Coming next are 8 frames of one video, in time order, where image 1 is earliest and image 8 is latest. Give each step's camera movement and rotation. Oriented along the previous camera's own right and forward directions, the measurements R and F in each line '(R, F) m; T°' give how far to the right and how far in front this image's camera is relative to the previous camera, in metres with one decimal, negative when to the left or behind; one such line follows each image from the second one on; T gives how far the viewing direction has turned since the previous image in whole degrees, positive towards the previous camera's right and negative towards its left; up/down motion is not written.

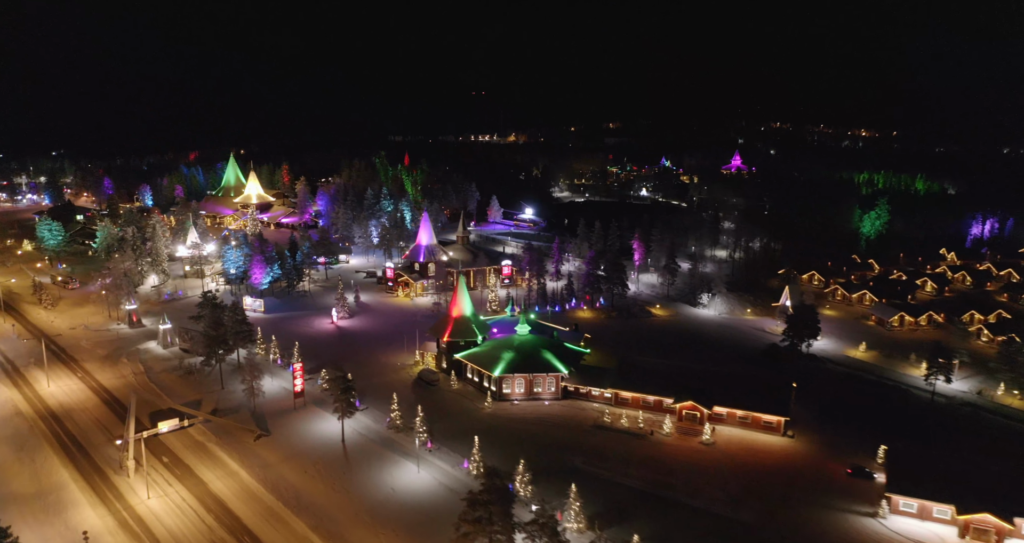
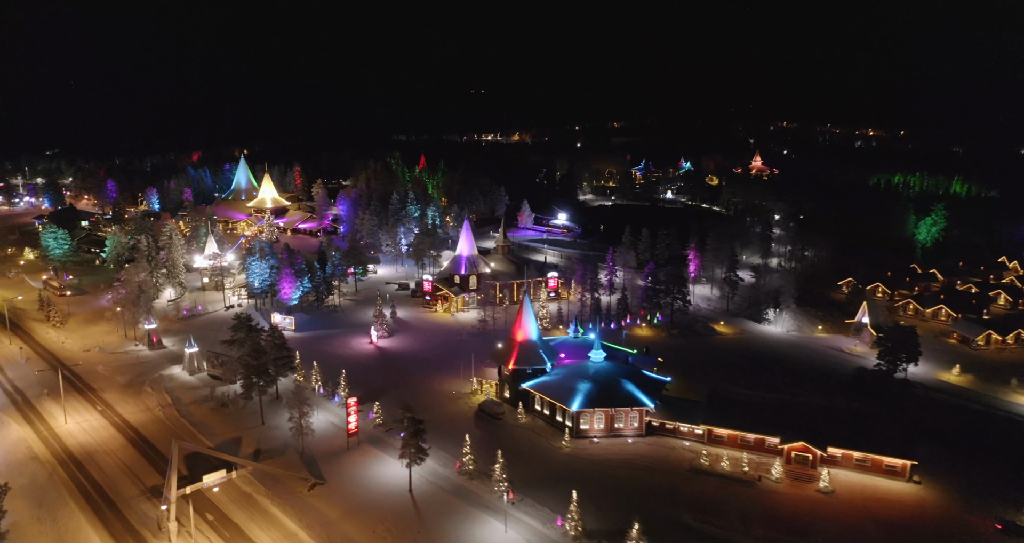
(-4.6, +4.5) m; +1°
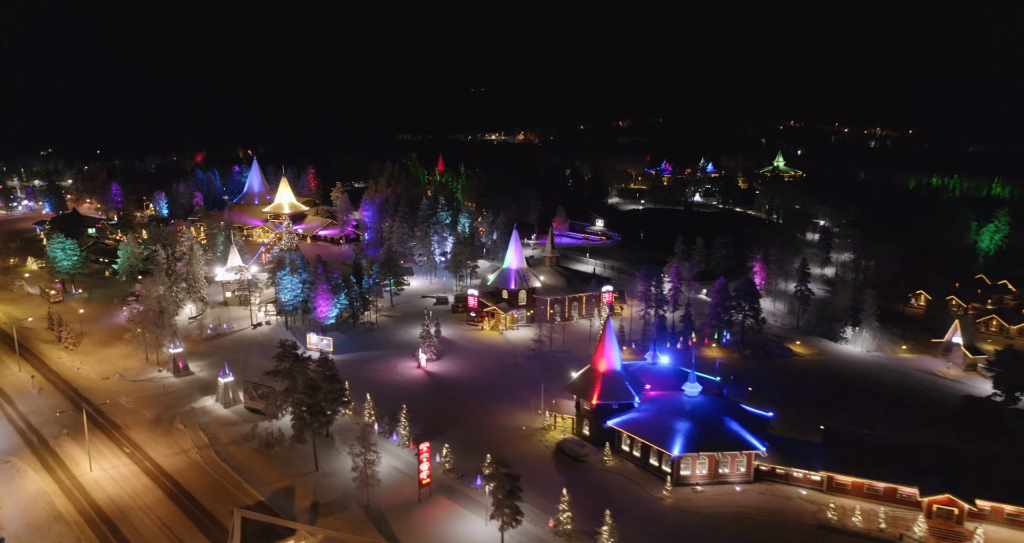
(-4.6, +4.5) m; +1°
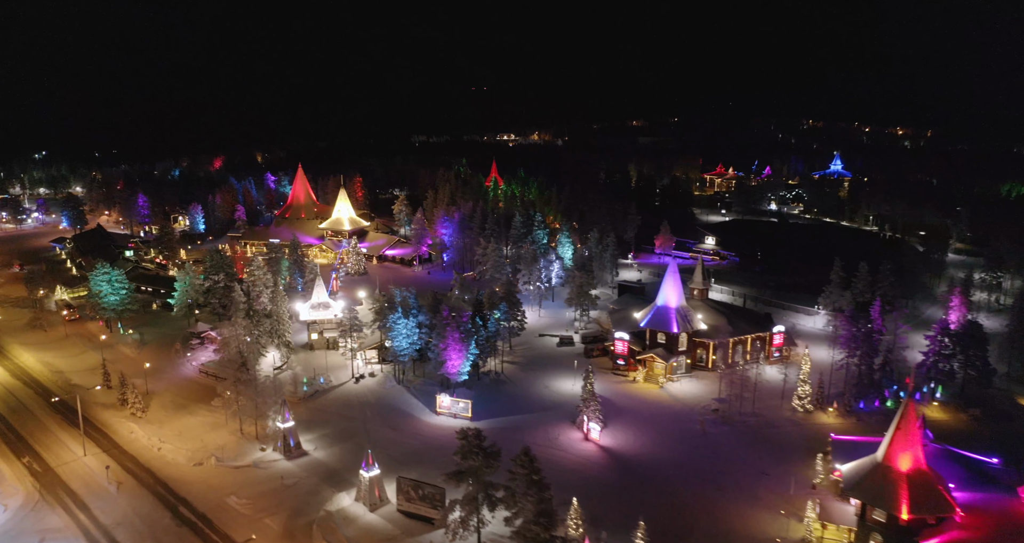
(-10.9, +9.2) m; +1°
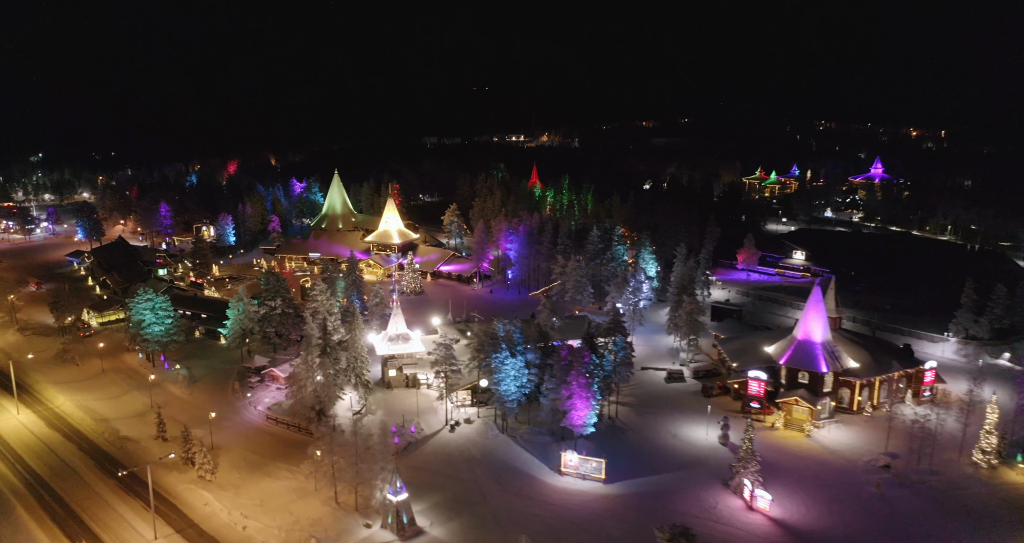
(-7.0, +5.8) m; +1°
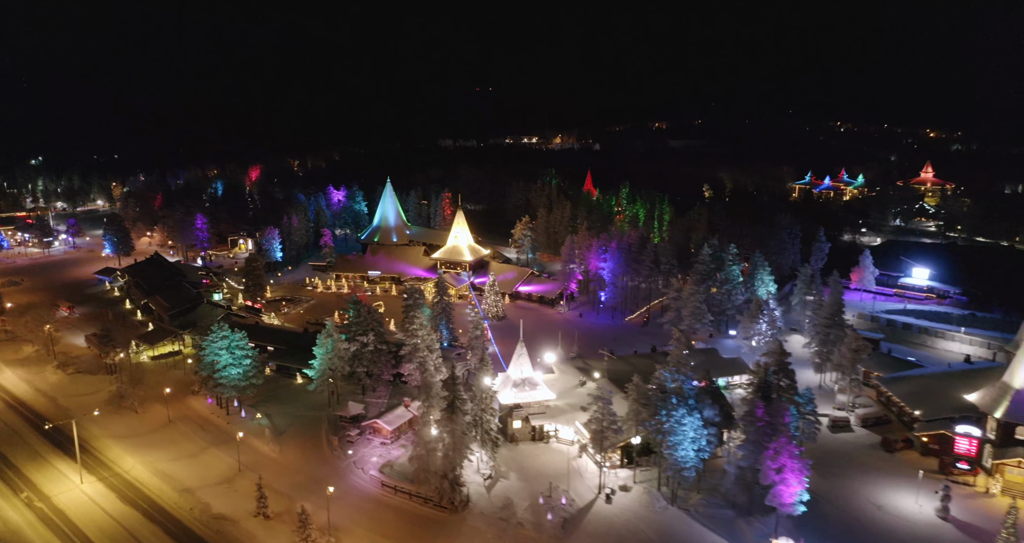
(-8.0, +6.1) m; +1°
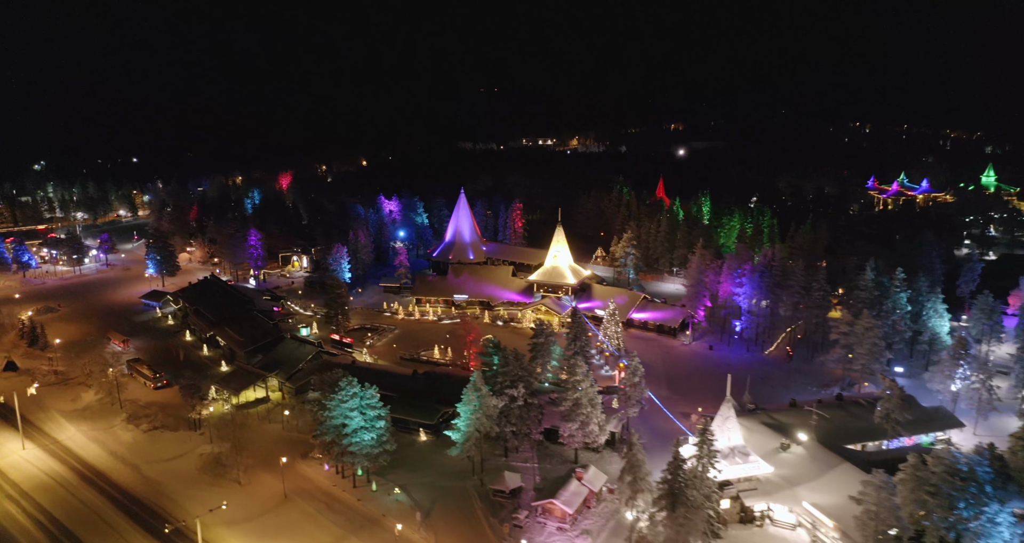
(-9.0, +6.6) m; +1°
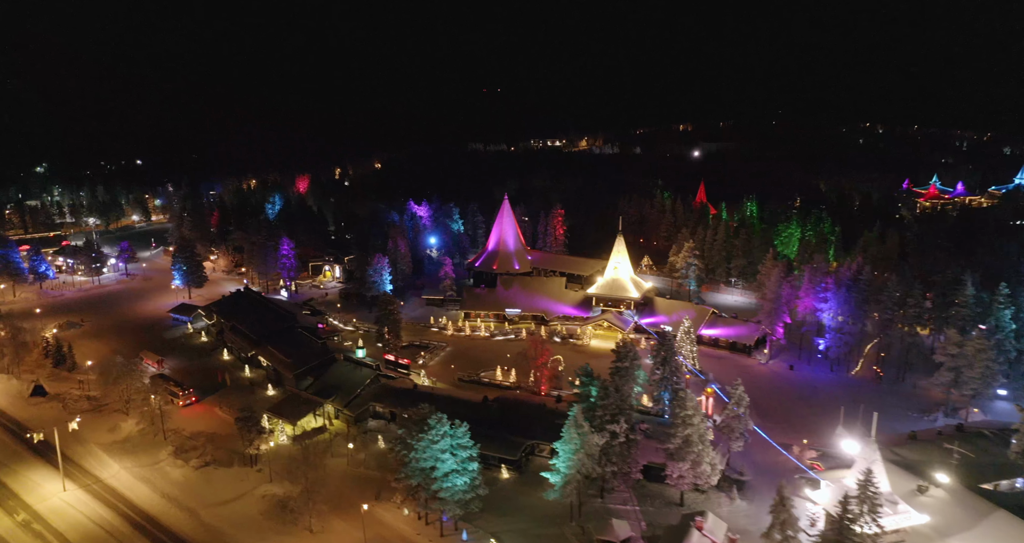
(-4.5, +3.3) m; 0°
